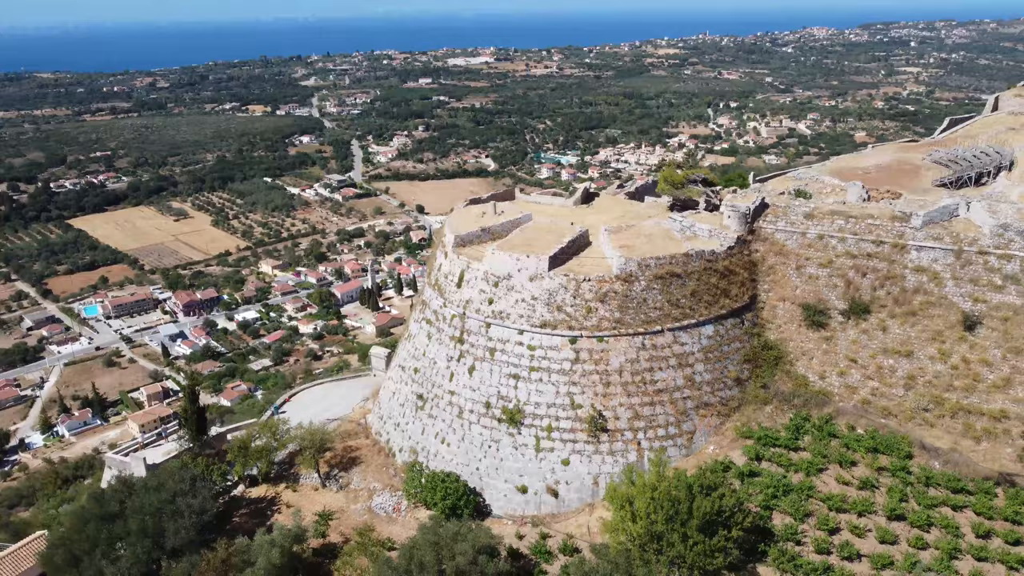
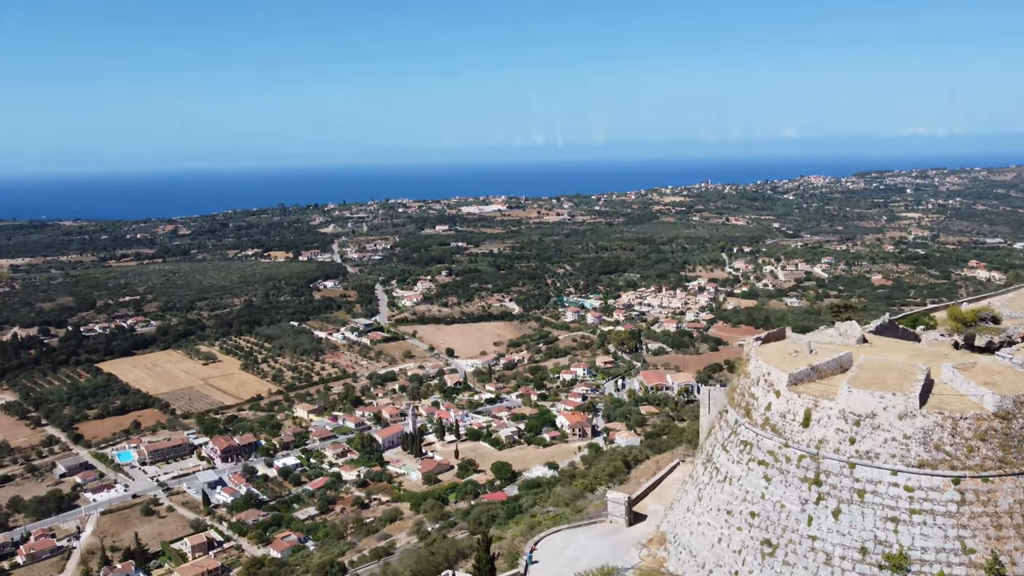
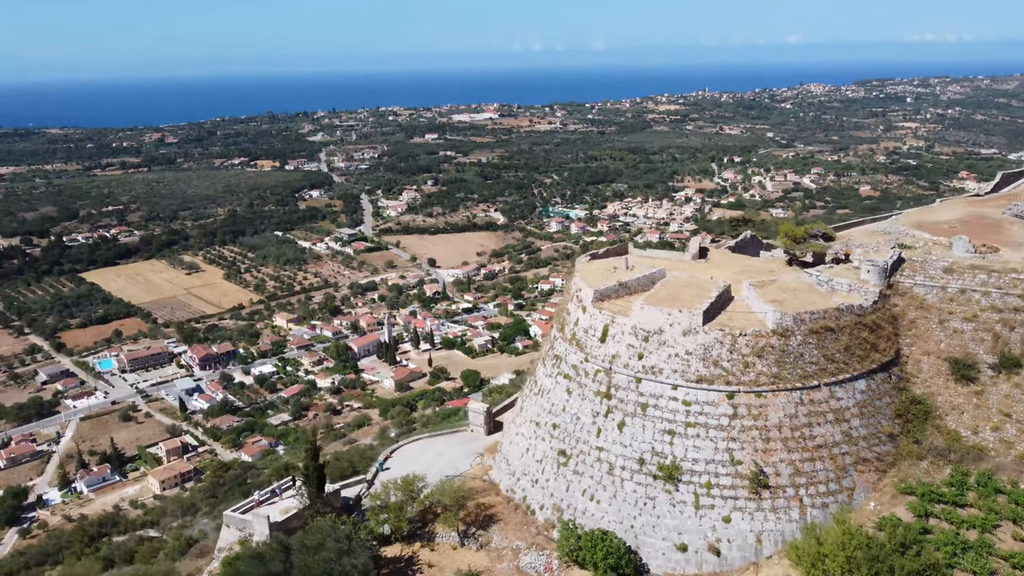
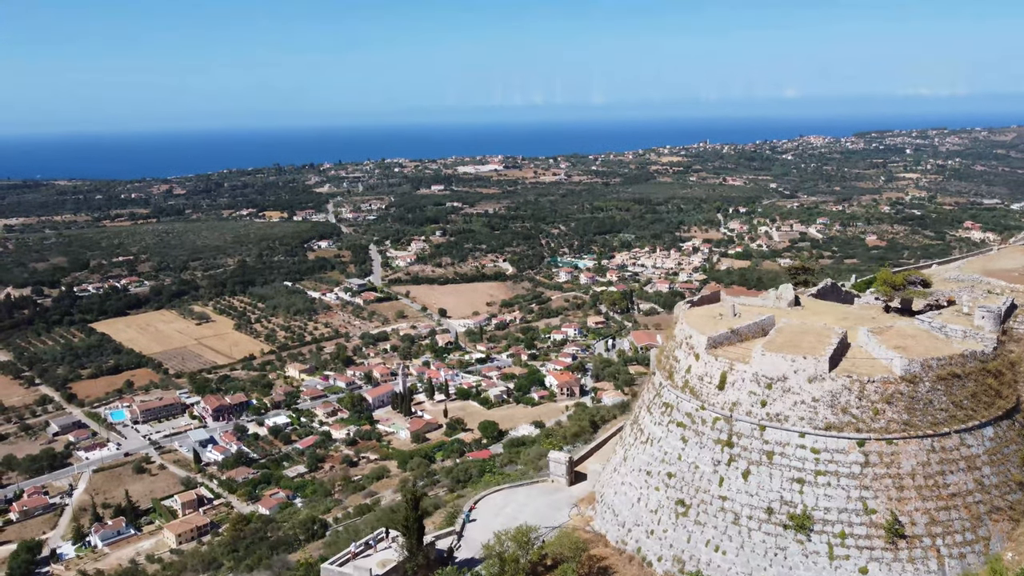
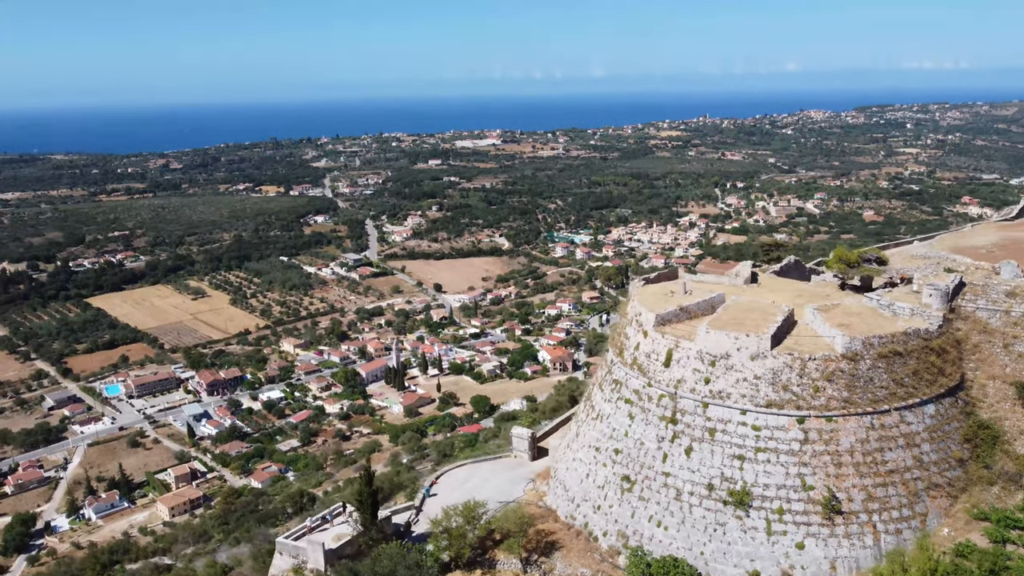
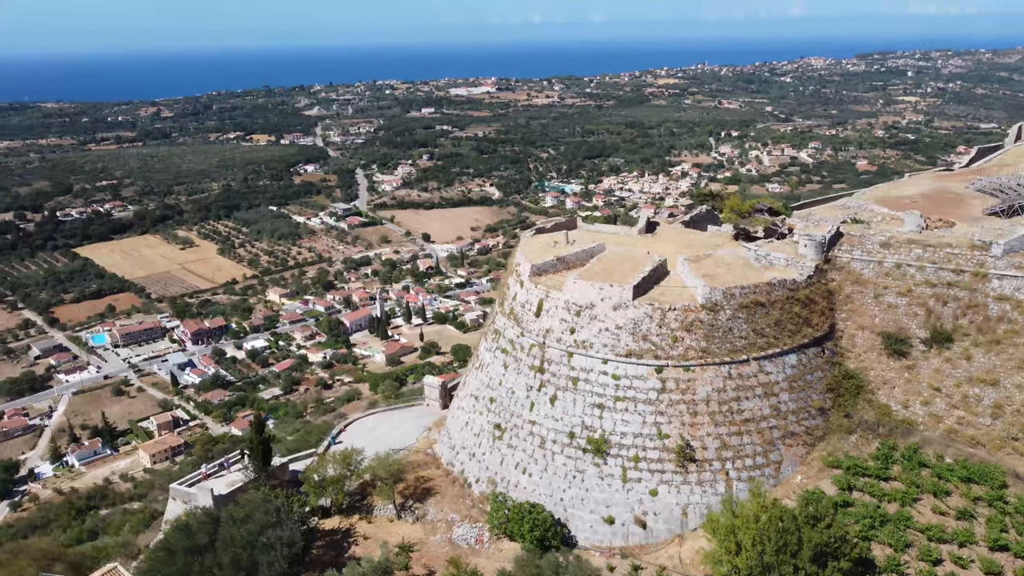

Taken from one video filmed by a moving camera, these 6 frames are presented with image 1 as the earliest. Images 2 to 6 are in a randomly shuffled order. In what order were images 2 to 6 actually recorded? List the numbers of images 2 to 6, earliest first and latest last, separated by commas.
6, 3, 5, 4, 2
